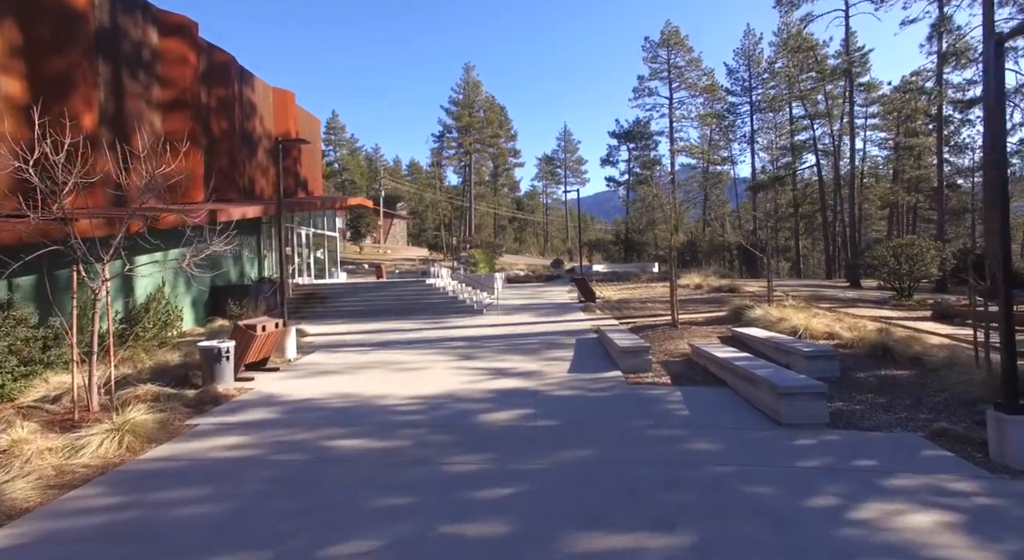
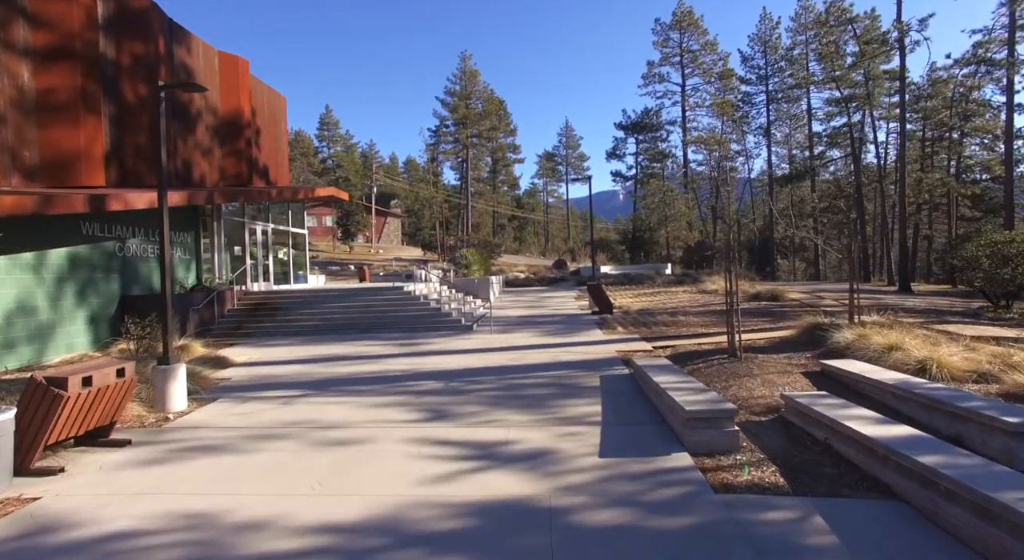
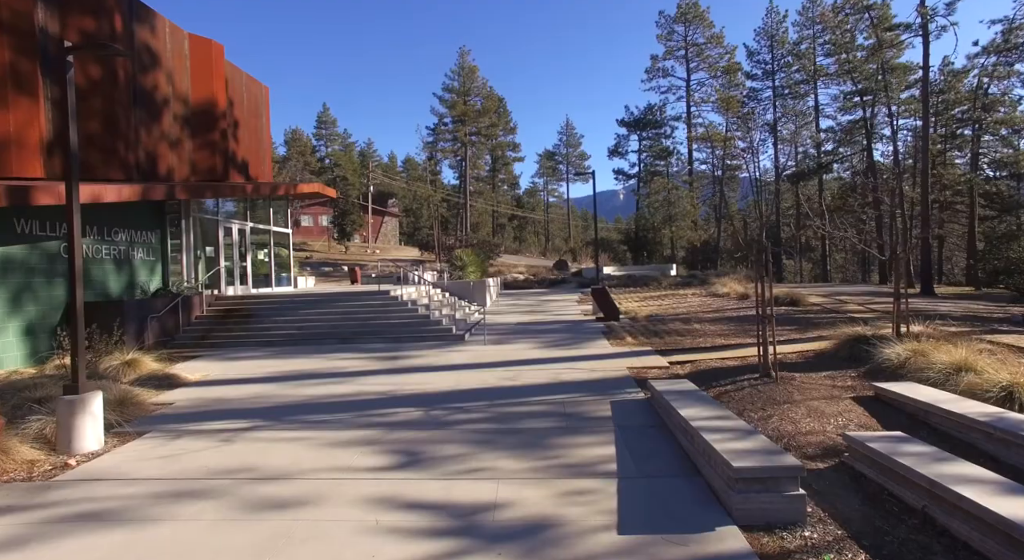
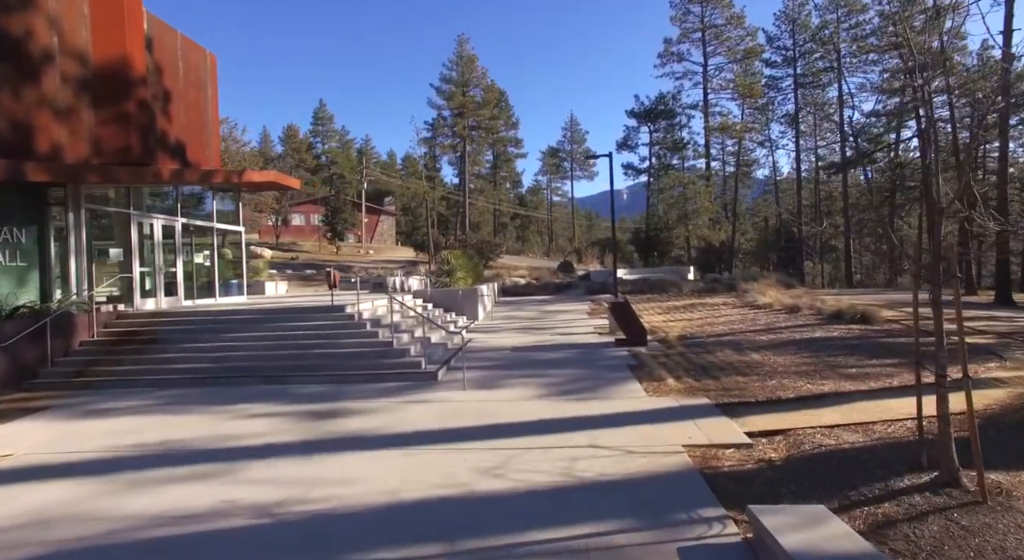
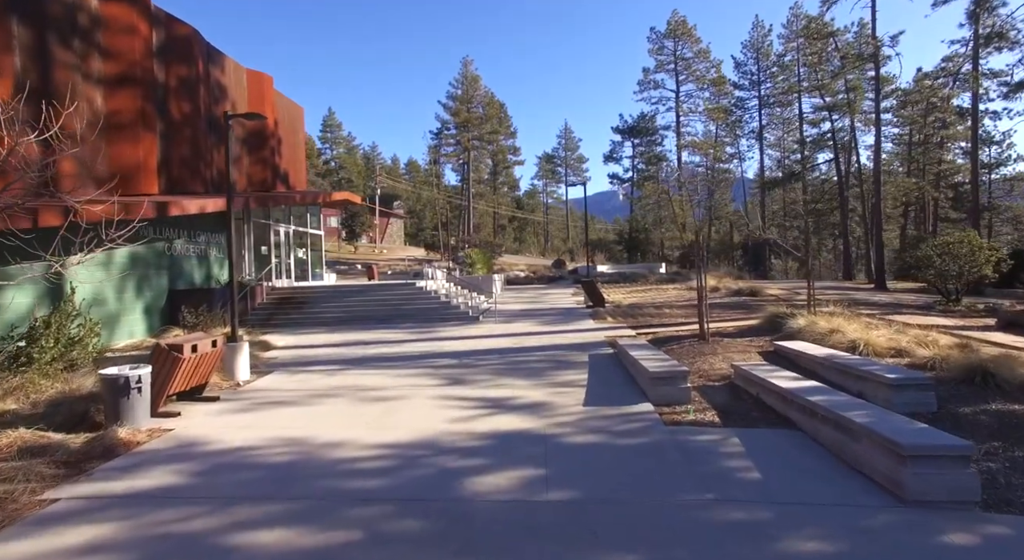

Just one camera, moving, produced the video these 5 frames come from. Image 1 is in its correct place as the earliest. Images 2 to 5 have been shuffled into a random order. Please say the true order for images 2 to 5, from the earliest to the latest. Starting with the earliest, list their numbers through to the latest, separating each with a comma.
5, 2, 3, 4
